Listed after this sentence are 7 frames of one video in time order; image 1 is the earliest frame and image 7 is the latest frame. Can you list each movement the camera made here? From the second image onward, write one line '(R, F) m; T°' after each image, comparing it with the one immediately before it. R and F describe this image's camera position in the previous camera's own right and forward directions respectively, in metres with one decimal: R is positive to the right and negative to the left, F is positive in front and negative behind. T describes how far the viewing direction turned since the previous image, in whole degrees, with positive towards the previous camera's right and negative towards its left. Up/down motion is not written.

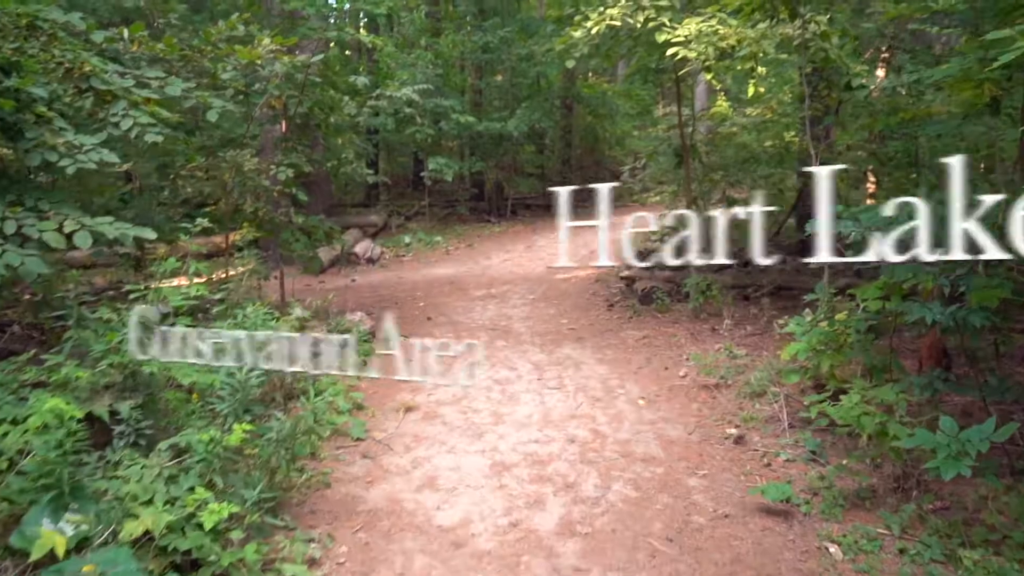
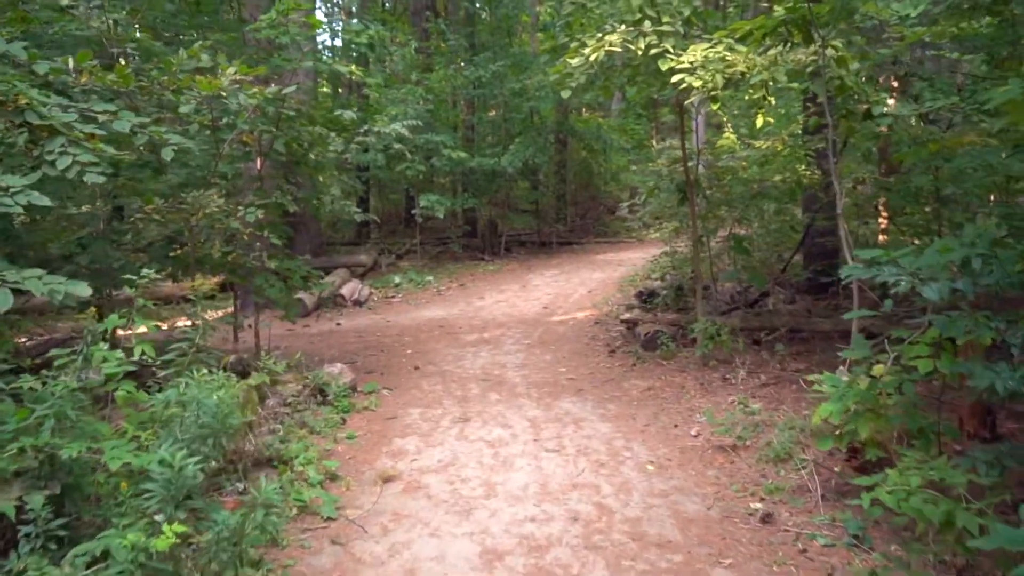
(0.0, +0.6) m; 0°
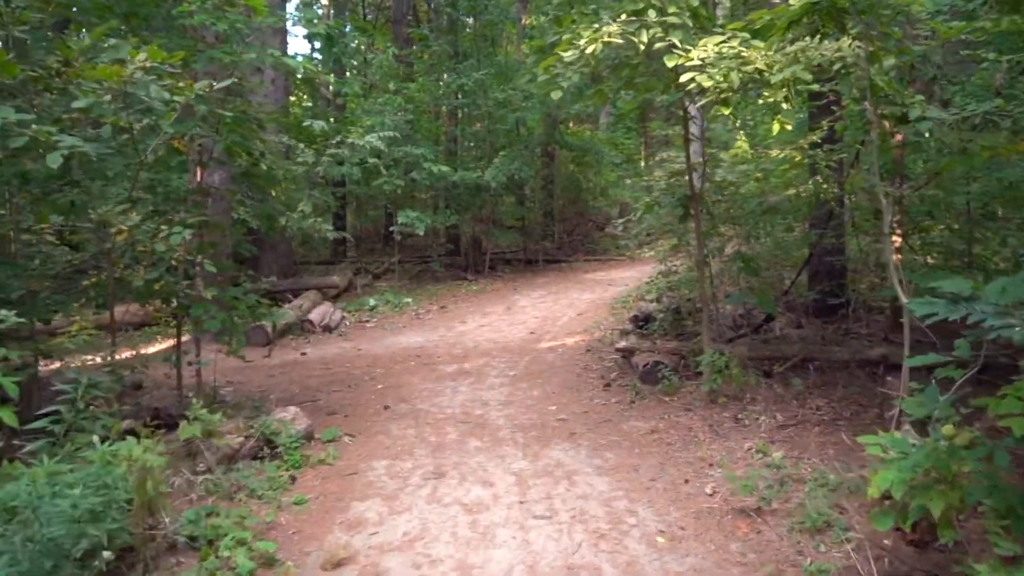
(+0.1, +0.9) m; +1°
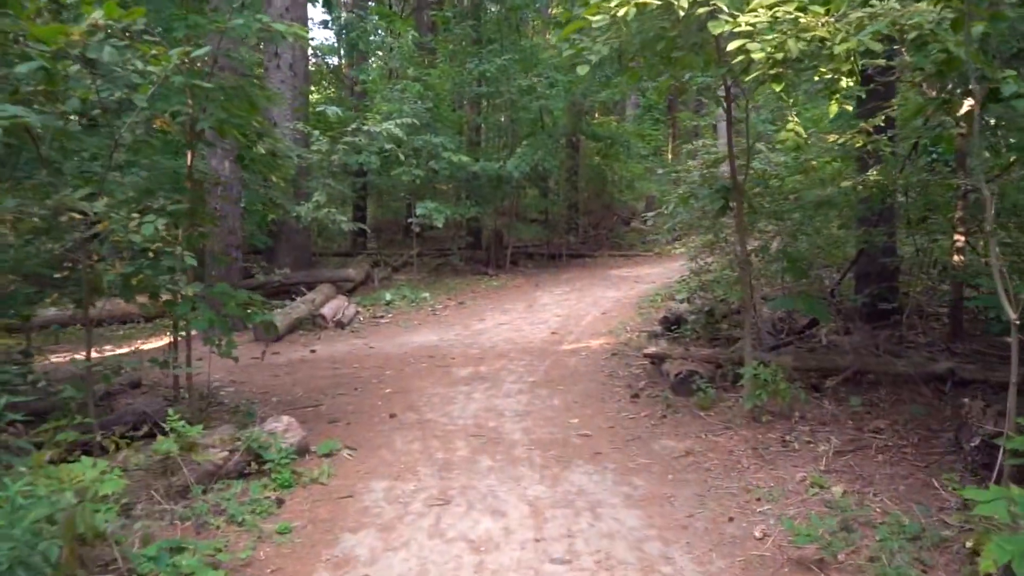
(0.0, +0.7) m; -2°
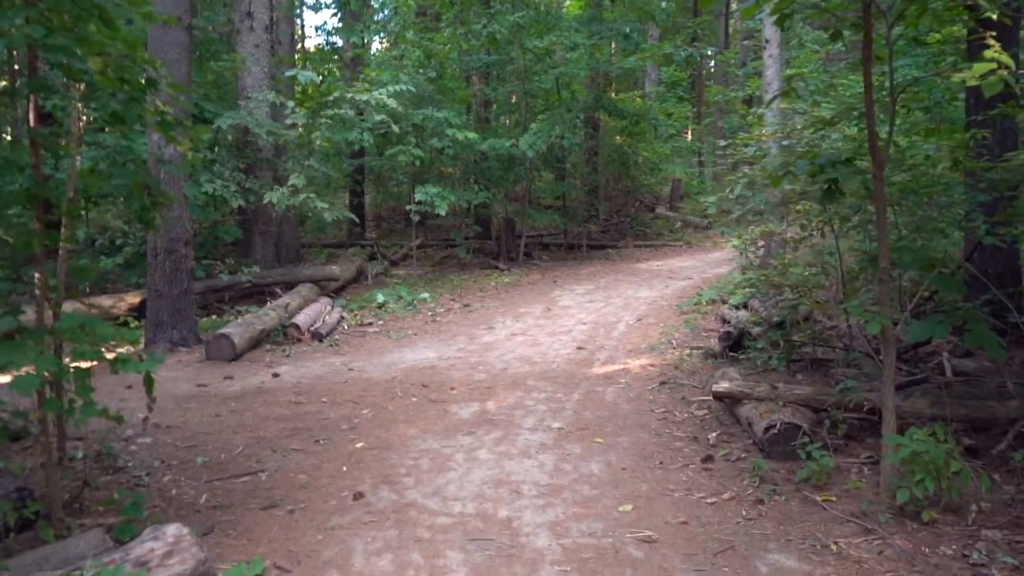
(-0.1, +2.1) m; -1°
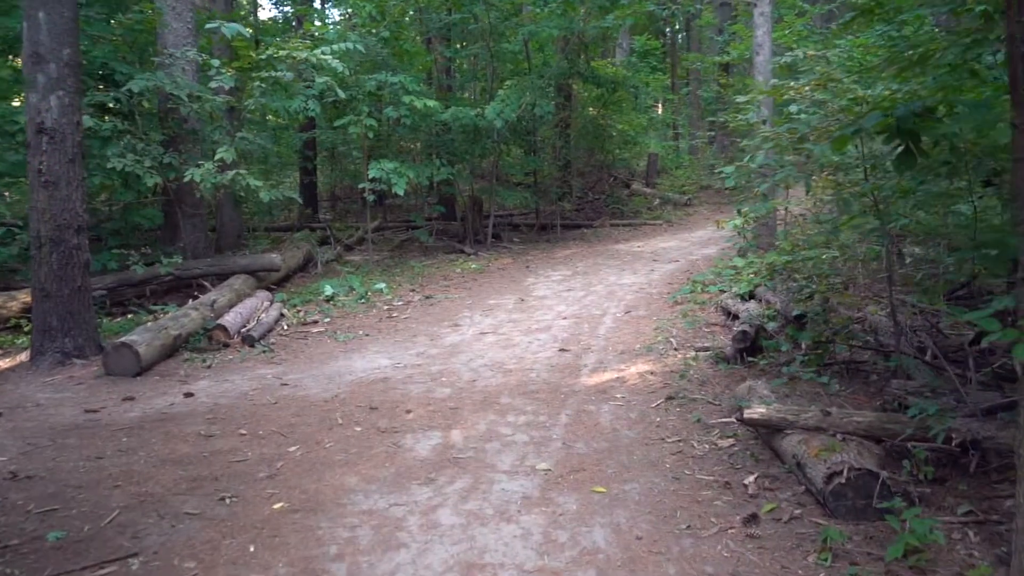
(0.0, +1.4) m; +3°
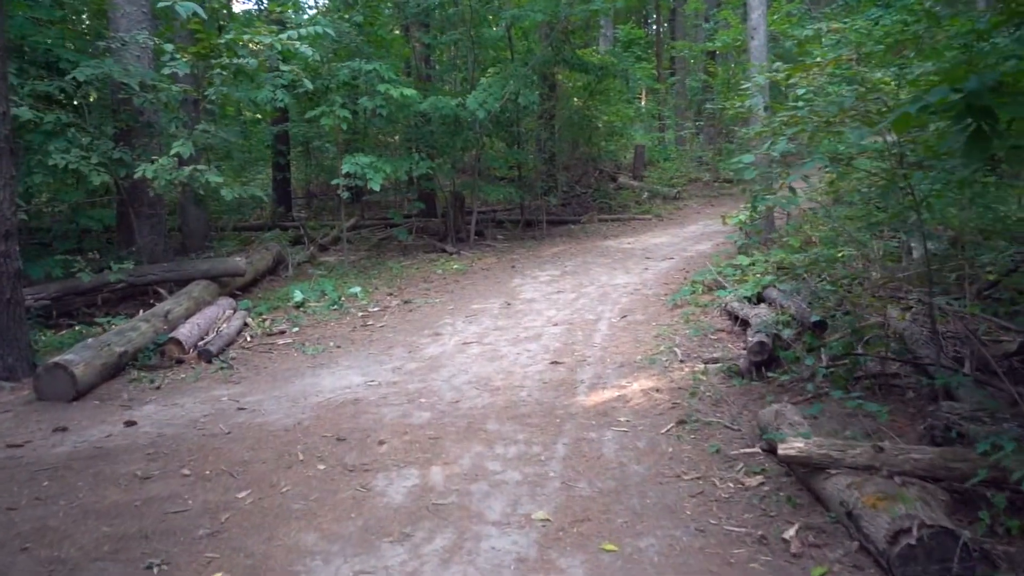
(0.0, +0.7) m; +2°
